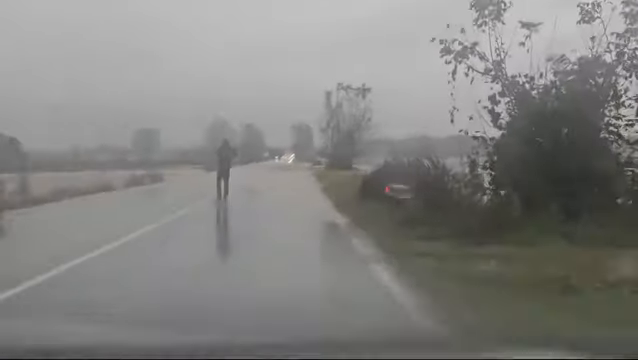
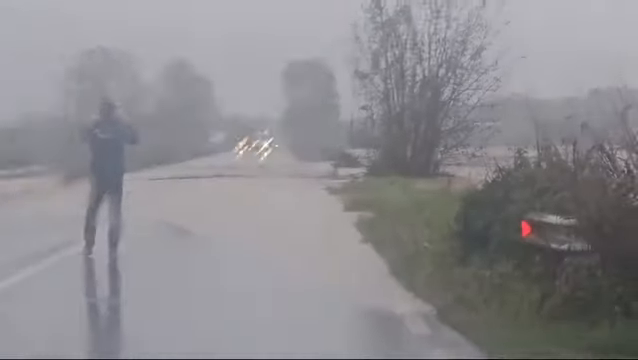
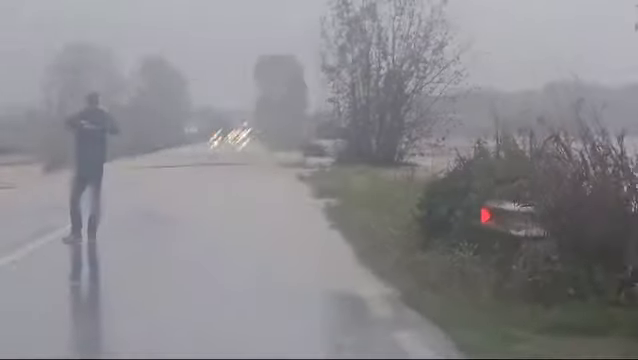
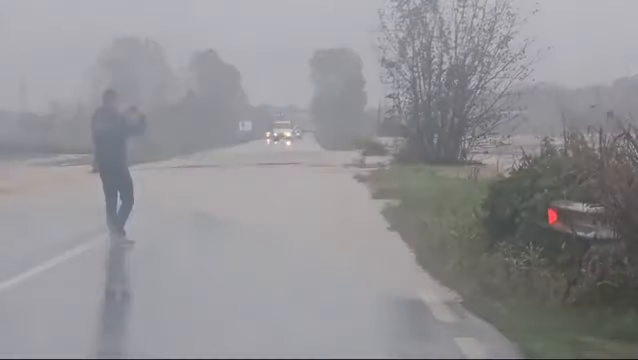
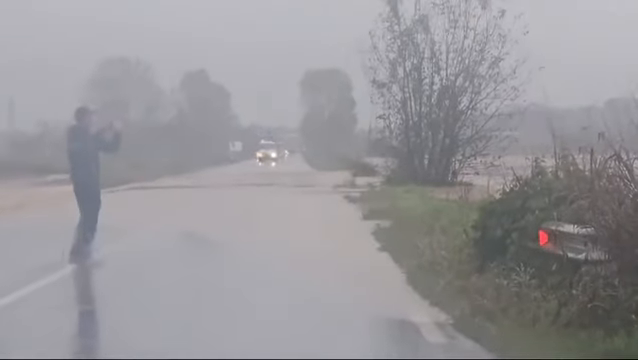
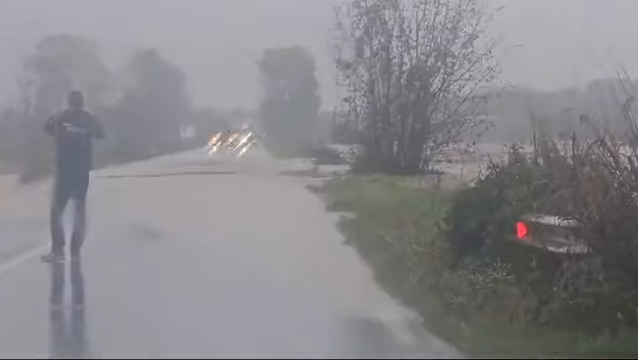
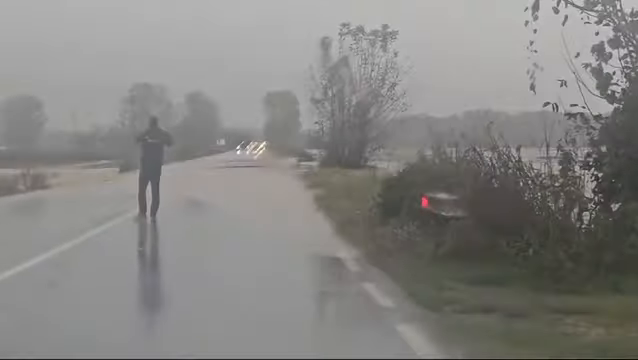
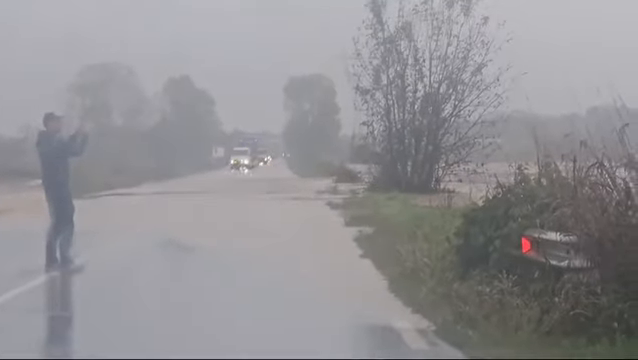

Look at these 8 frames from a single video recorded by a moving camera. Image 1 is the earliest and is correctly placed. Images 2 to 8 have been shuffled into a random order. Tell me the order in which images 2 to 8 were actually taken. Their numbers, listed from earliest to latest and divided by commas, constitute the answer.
7, 3, 6, 2, 4, 5, 8
